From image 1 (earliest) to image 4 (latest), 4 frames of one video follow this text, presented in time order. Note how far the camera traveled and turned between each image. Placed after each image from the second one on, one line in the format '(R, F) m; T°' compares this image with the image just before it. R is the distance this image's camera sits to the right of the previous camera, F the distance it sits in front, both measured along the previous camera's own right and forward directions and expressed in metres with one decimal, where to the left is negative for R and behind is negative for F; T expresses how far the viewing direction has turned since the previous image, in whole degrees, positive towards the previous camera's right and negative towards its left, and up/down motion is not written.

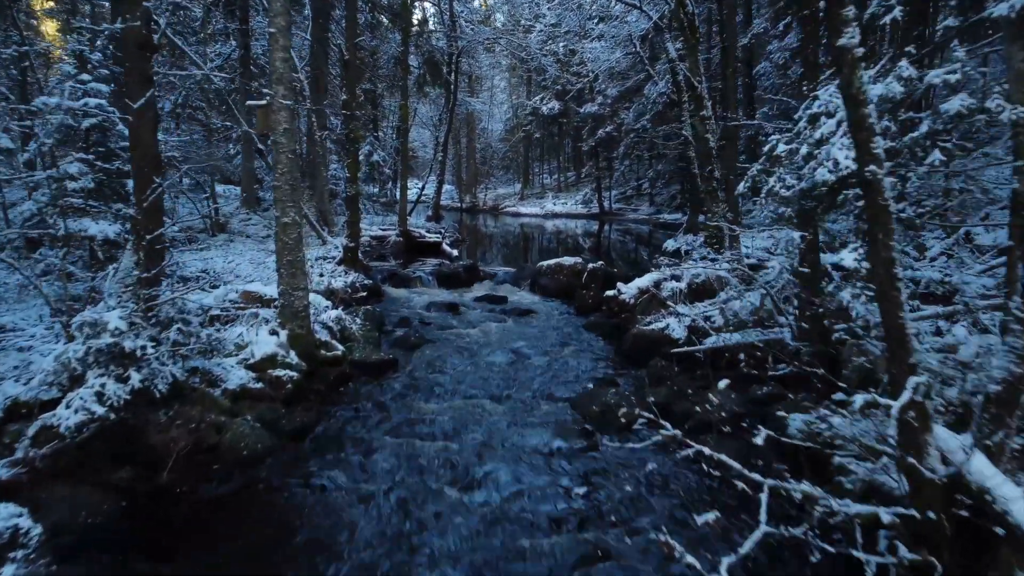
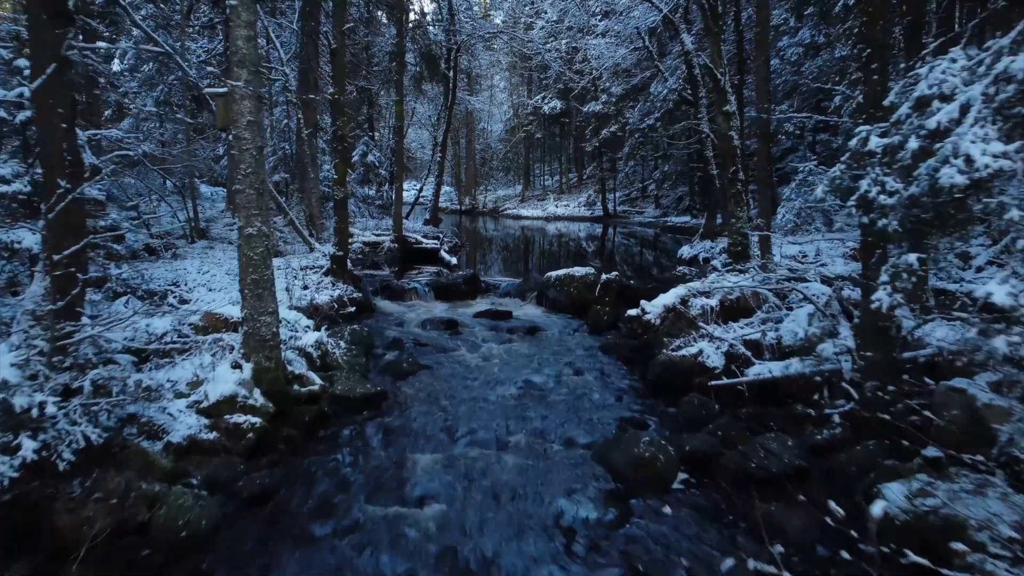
(-0.1, +1.2) m; 0°
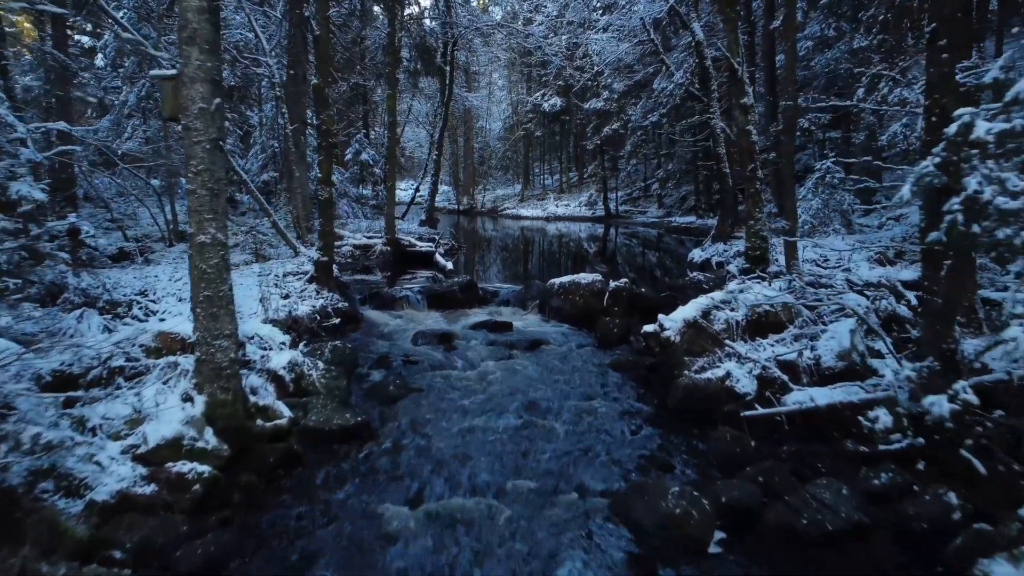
(0.0, +0.9) m; 0°
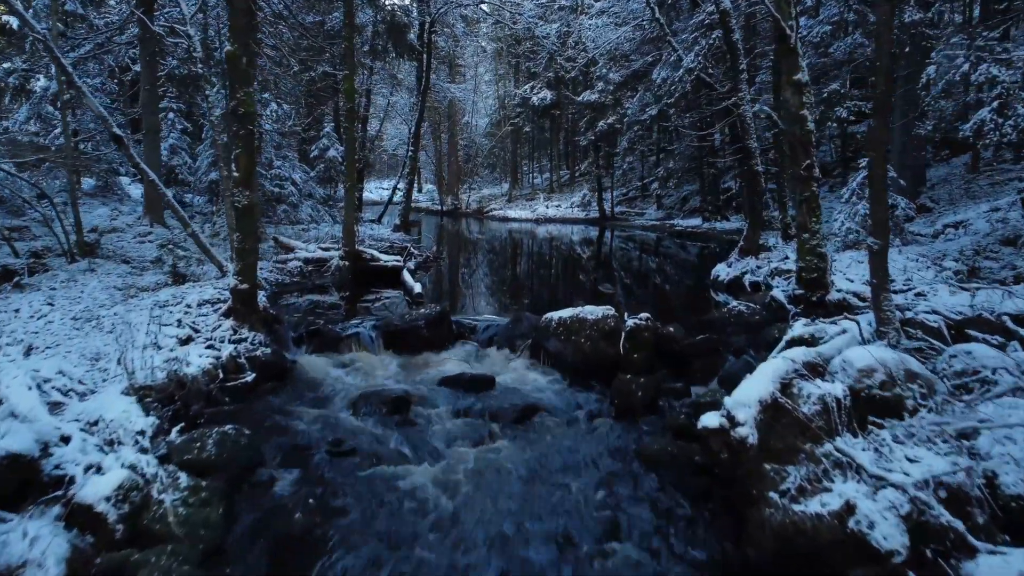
(+0.1, +2.6) m; +1°
